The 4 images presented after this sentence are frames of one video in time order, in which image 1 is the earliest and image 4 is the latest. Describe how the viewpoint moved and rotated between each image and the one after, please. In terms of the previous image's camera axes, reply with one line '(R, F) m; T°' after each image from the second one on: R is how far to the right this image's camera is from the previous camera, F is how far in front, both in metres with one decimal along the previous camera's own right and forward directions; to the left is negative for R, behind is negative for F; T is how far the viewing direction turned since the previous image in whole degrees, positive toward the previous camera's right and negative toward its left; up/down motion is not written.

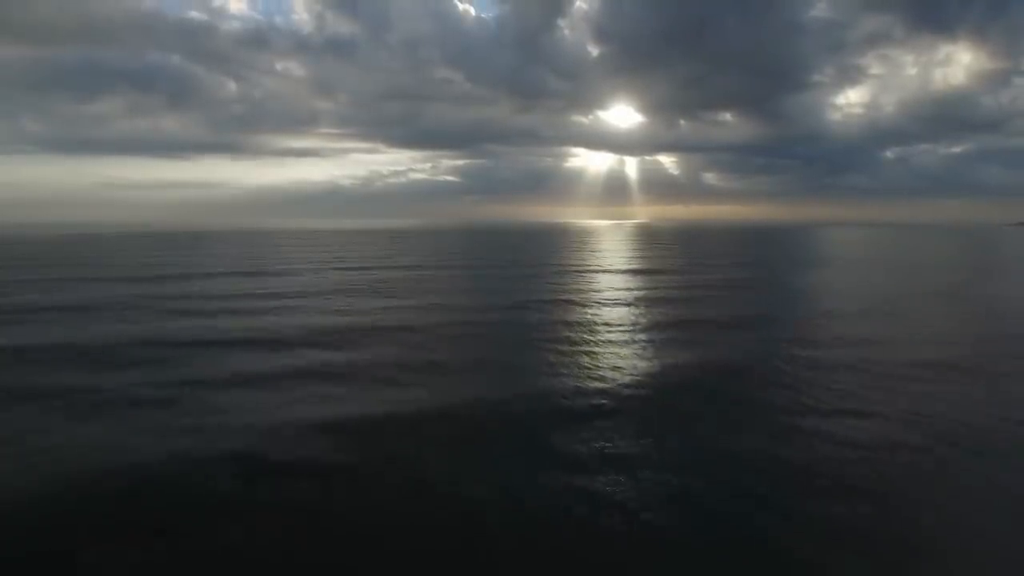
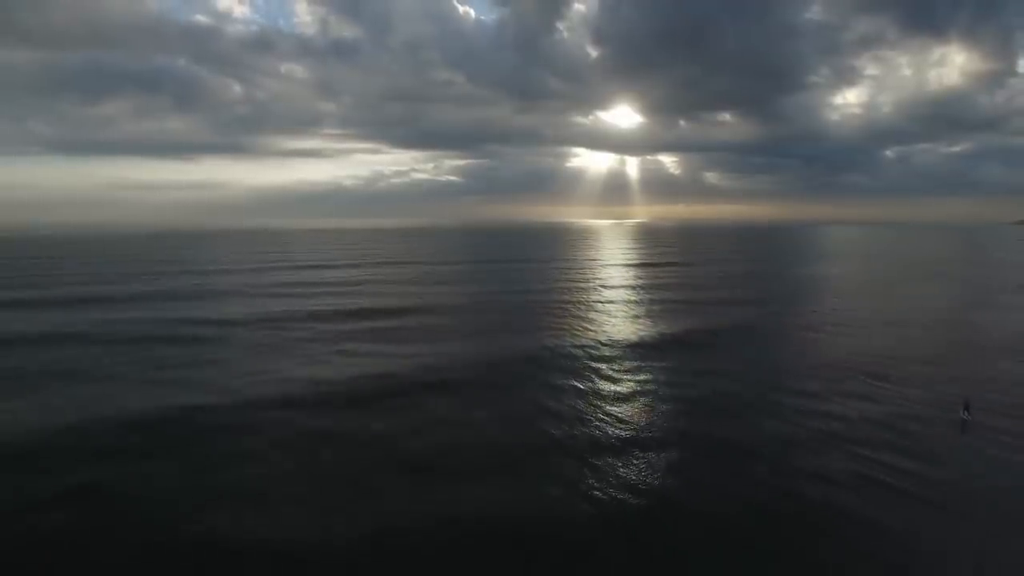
(-0.3, -2.4) m; 0°
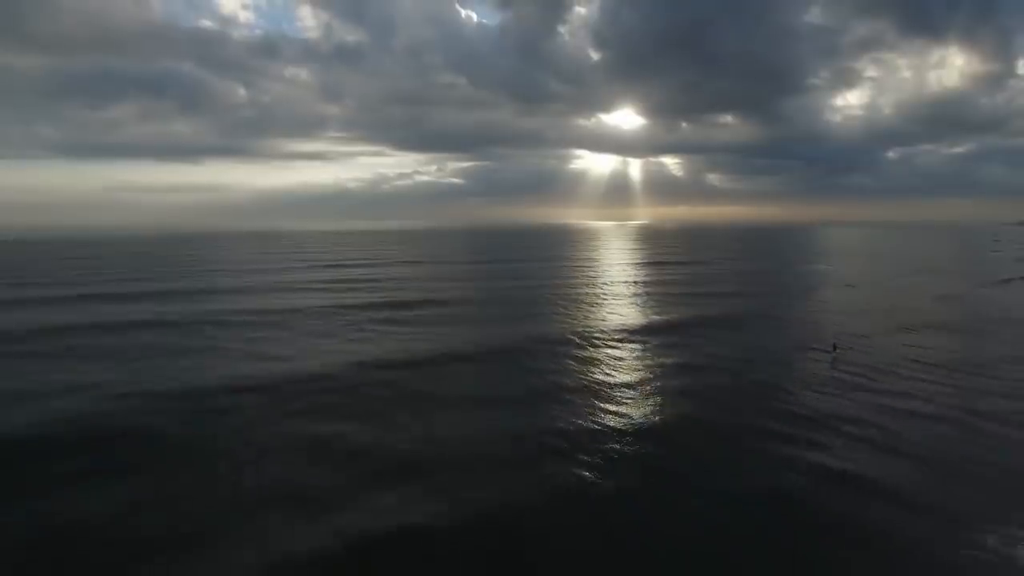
(-0.3, -1.5) m; 0°
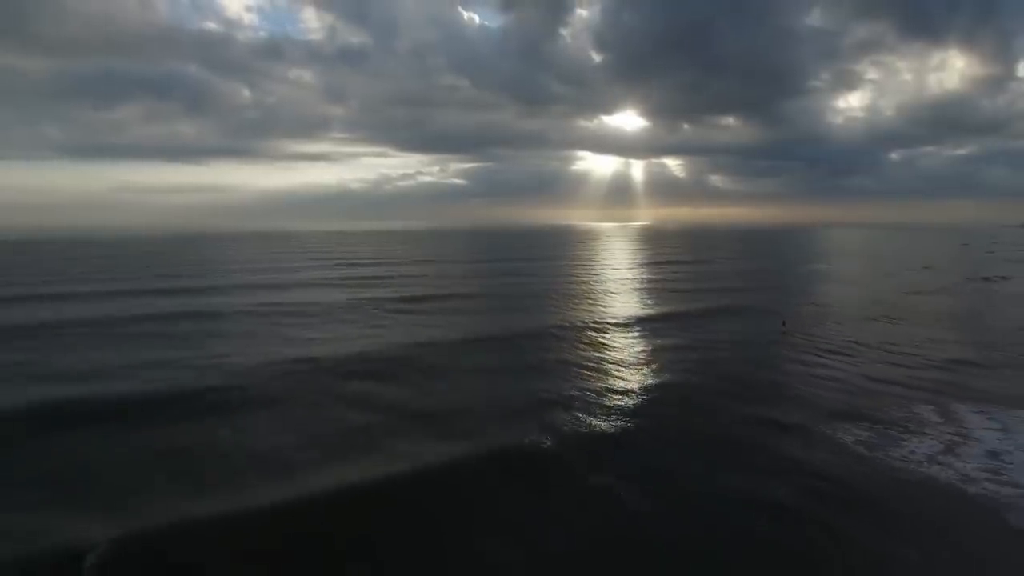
(-0.1, -0.8) m; 0°
